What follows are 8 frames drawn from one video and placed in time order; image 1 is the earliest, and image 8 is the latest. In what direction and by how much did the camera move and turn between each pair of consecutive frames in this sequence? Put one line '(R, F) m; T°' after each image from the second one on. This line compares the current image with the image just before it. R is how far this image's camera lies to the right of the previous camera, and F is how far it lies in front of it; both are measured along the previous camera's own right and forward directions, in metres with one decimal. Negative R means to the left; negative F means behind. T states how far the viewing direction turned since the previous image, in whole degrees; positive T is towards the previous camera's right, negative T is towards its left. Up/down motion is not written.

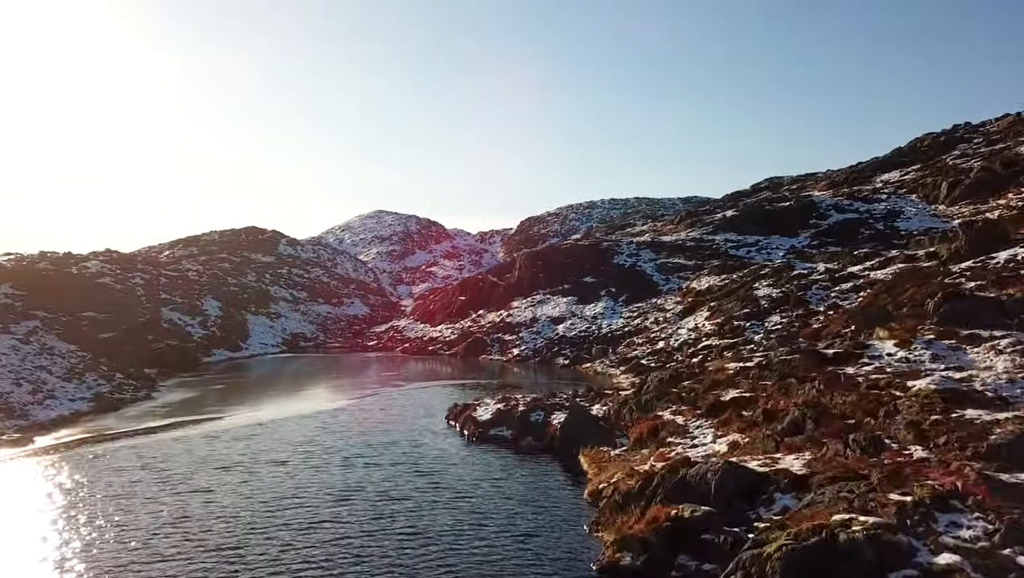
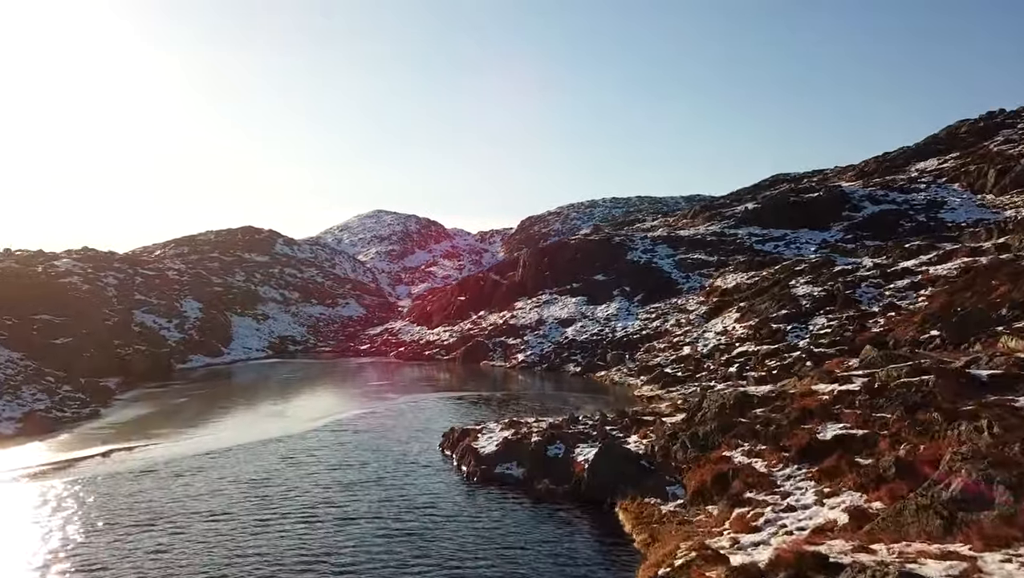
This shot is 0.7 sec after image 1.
(-0.2, +6.1) m; 0°
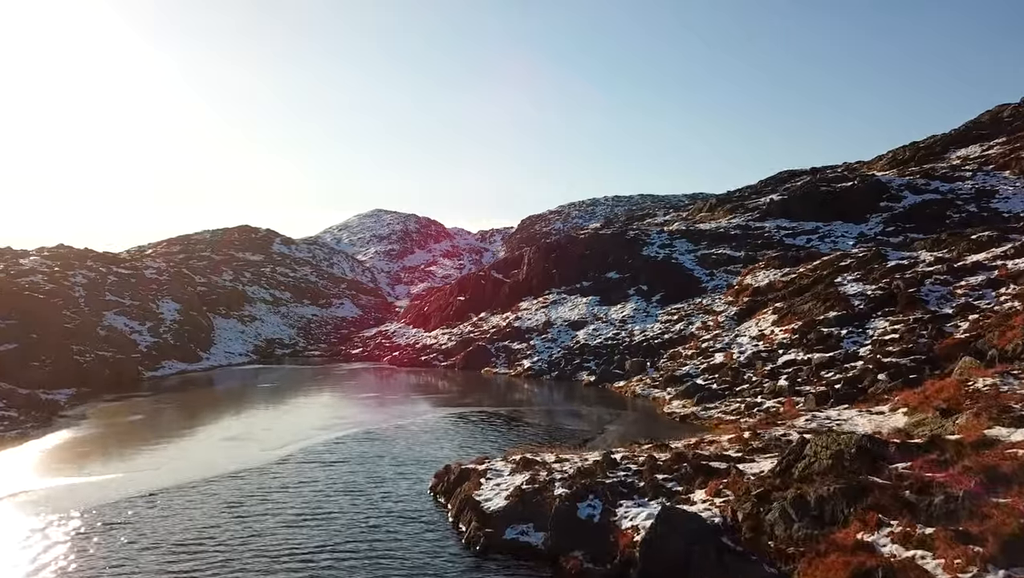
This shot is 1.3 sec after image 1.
(-0.2, +5.9) m; 0°
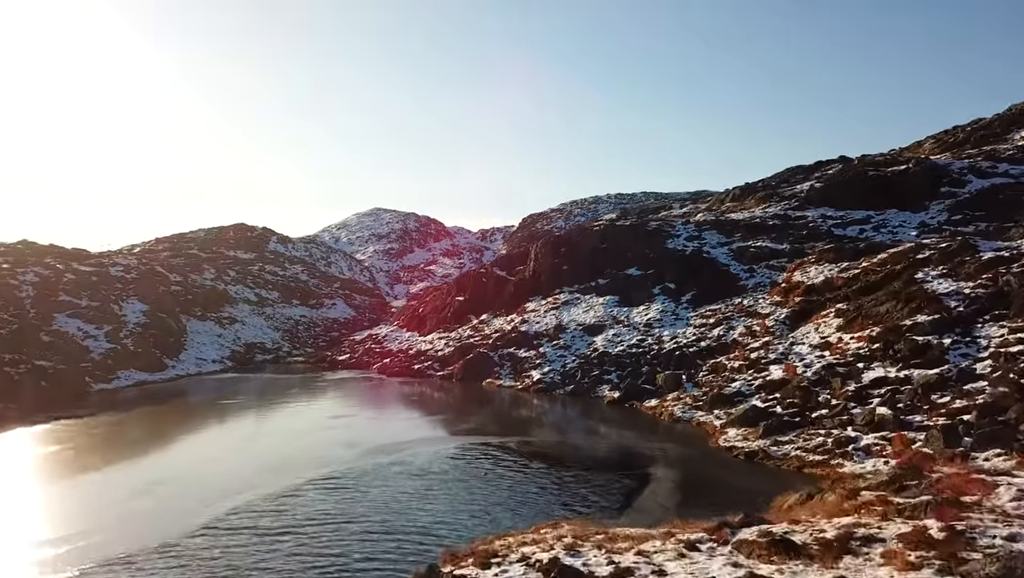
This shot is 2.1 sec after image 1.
(-0.2, +7.5) m; 0°
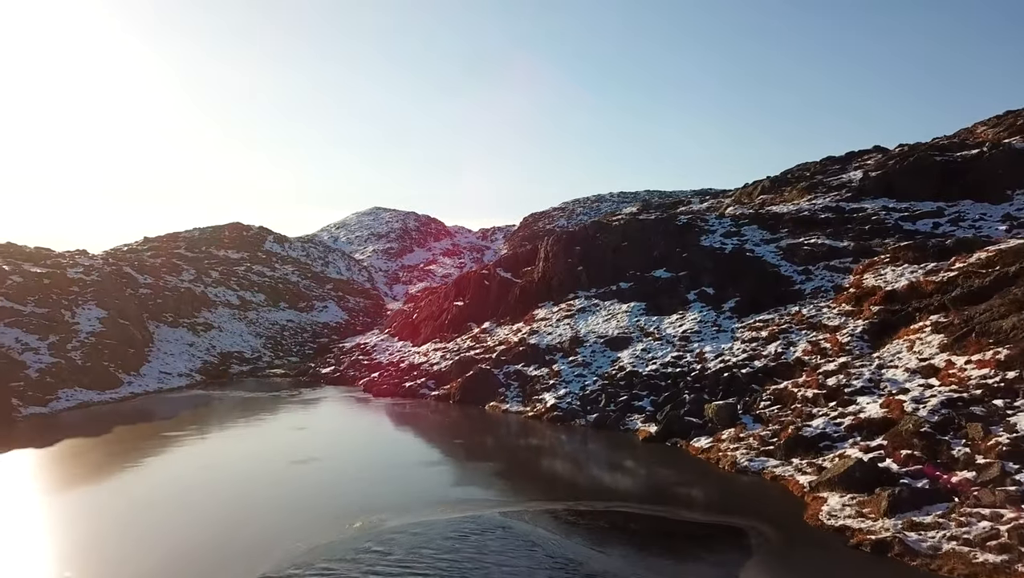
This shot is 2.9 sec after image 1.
(-0.3, +7.6) m; 0°
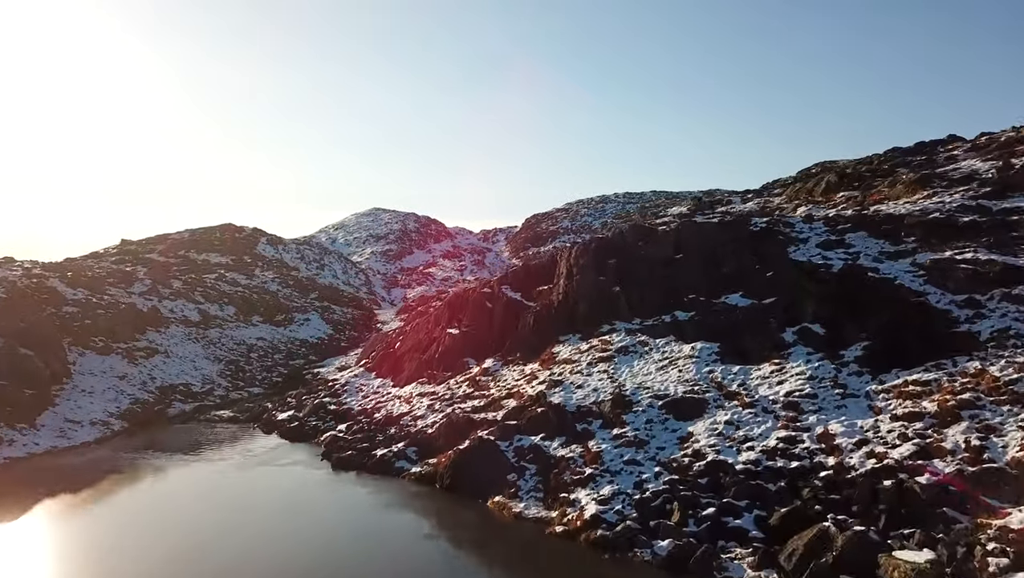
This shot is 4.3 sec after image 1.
(-0.3, +13.0) m; 0°
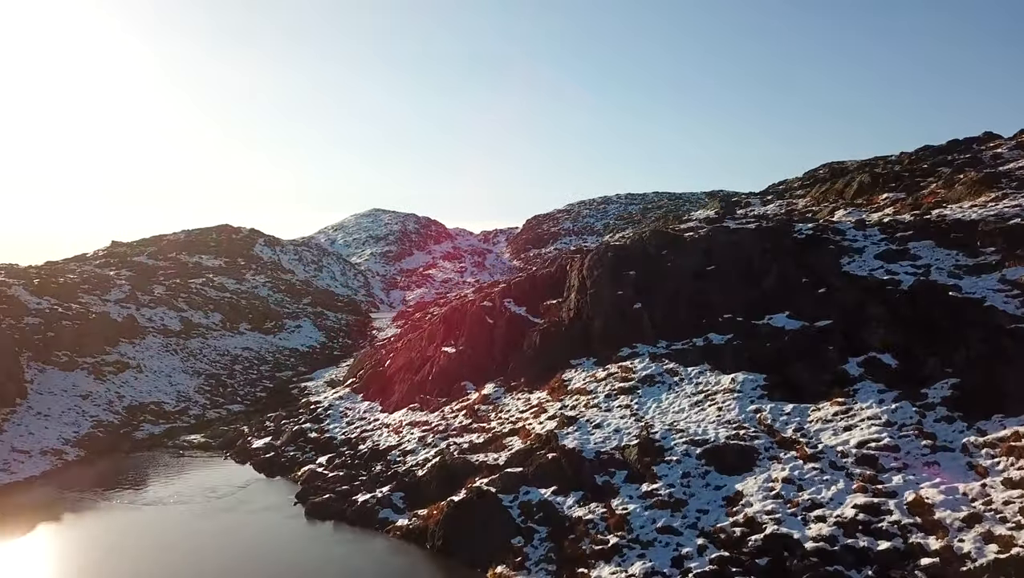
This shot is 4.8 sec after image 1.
(-0.1, +4.9) m; 0°
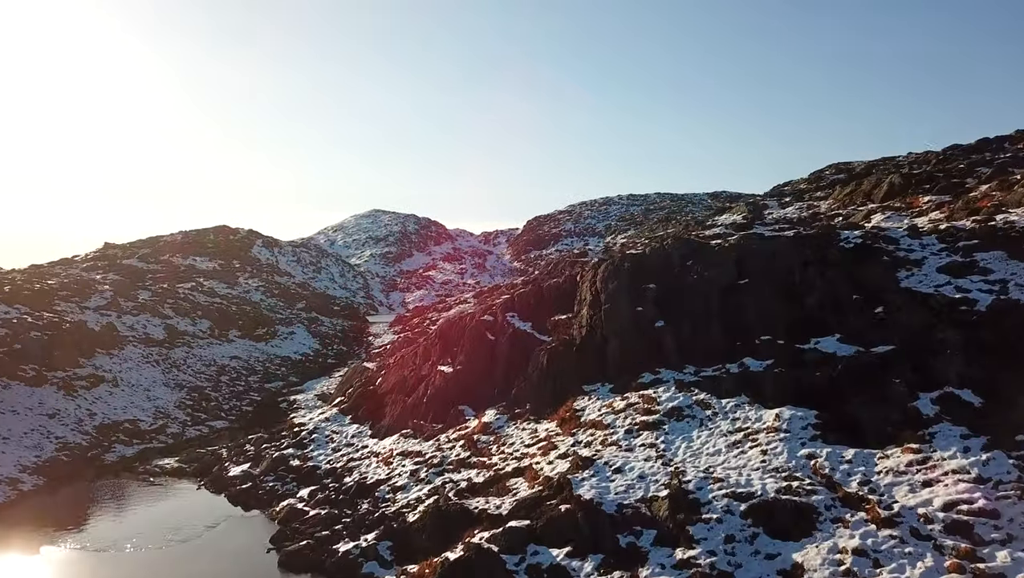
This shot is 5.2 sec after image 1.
(-0.1, +3.8) m; 0°
